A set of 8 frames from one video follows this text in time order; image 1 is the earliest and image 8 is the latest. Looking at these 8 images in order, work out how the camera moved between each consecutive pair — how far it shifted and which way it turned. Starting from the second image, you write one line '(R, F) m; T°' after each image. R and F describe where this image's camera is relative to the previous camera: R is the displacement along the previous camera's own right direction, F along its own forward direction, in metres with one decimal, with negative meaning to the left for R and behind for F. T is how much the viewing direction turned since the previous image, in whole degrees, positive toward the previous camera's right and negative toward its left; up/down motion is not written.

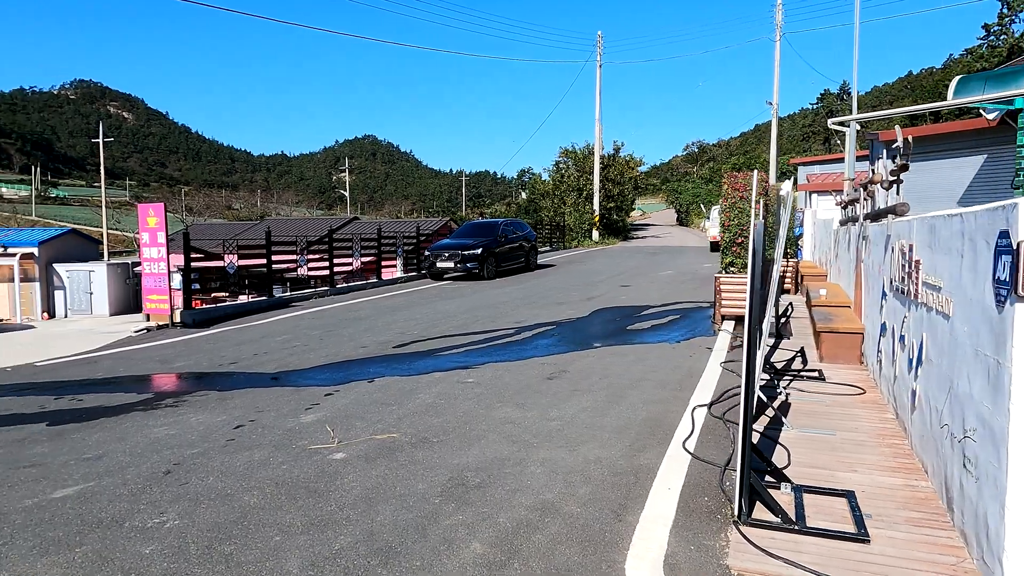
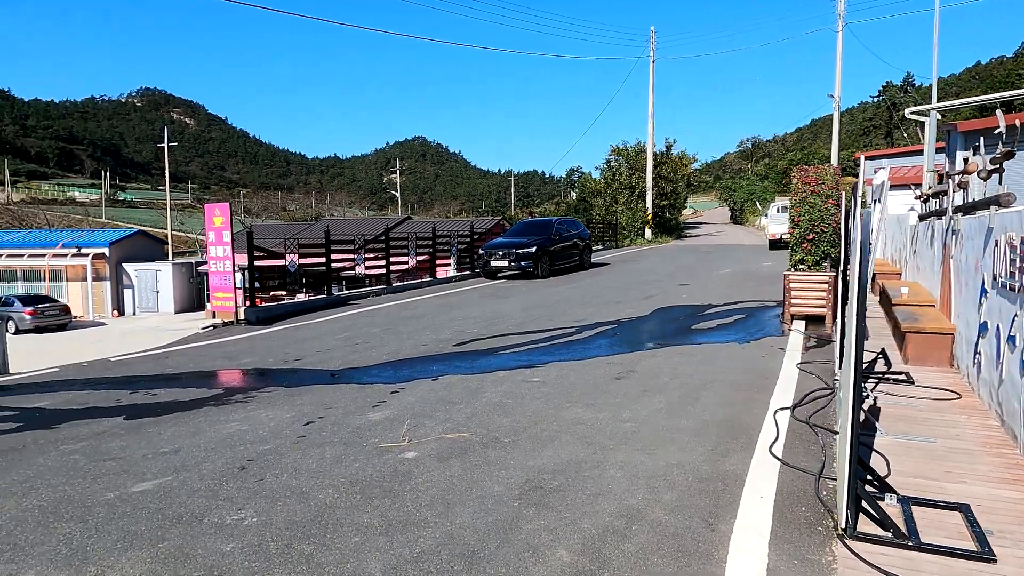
(-0.2, +0.2) m; -4°
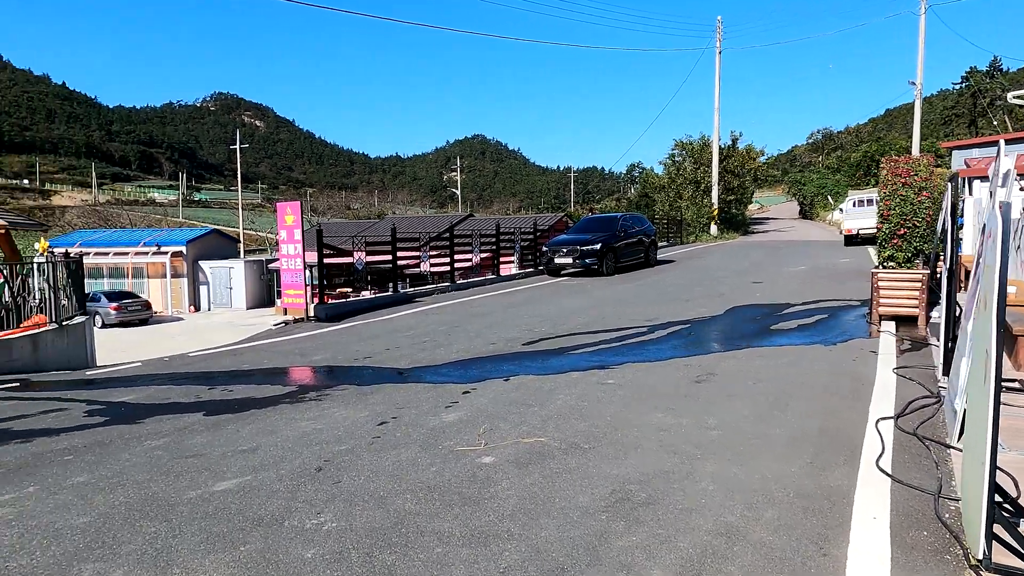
(-0.2, +0.2) m; -5°
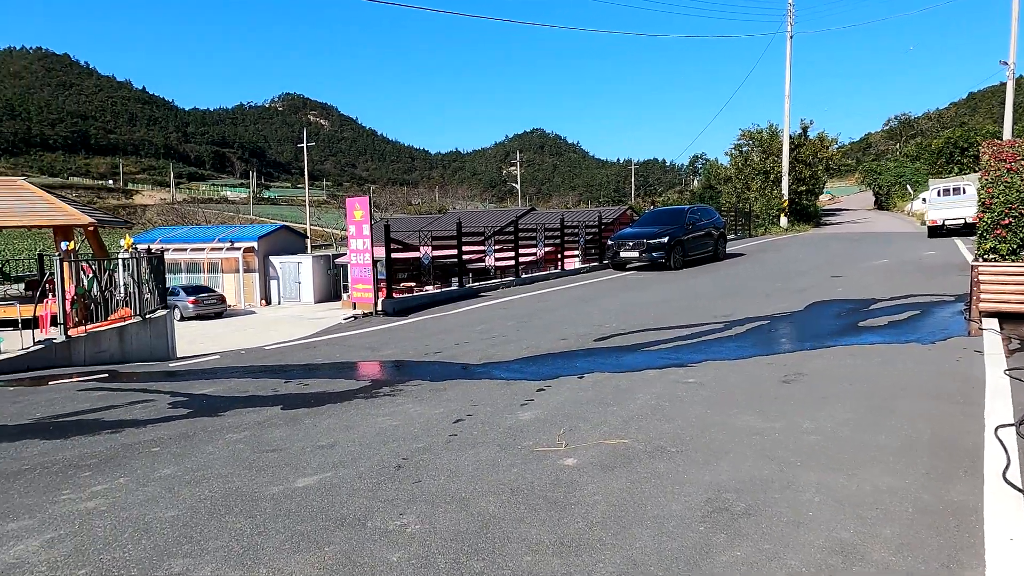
(-0.2, +0.2) m; -5°
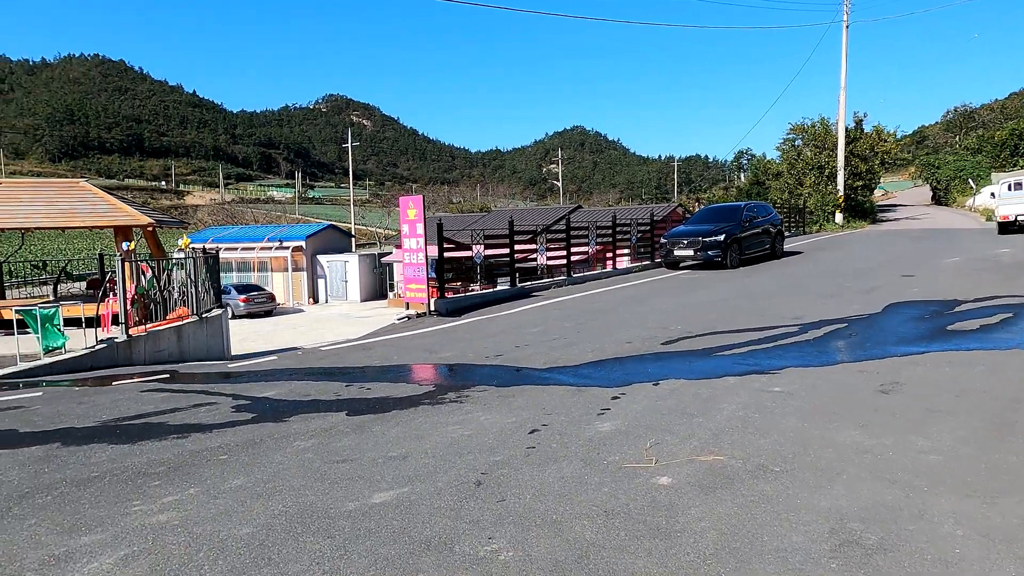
(-0.3, +0.3) m; -3°
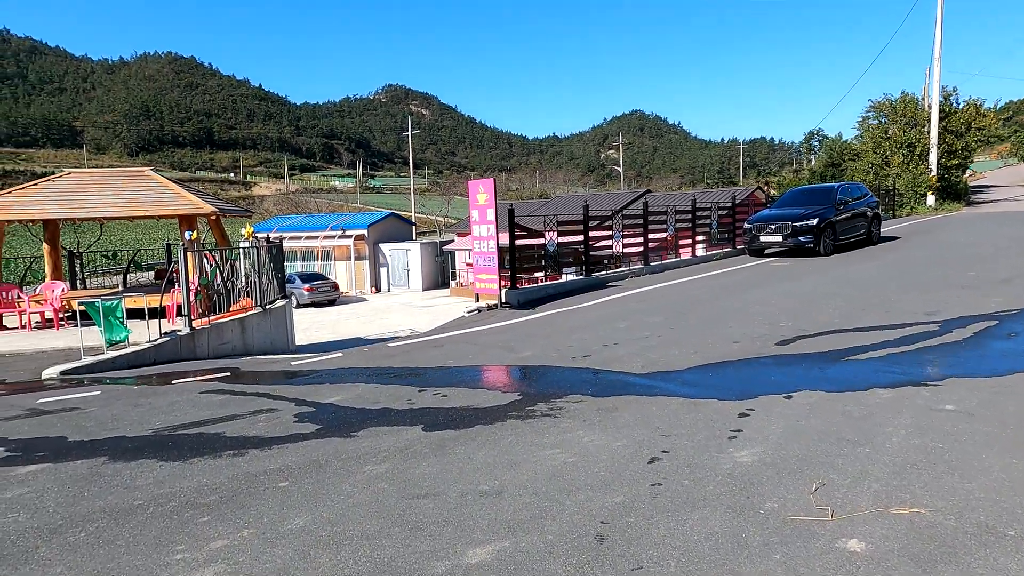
(-0.4, +0.9) m; -5°
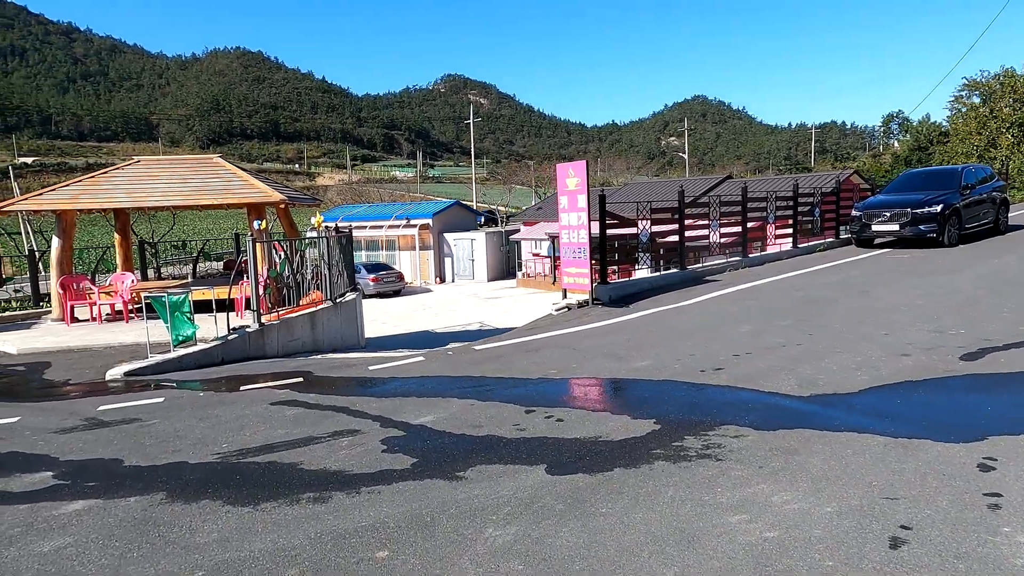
(-0.6, +1.1) m; -5°
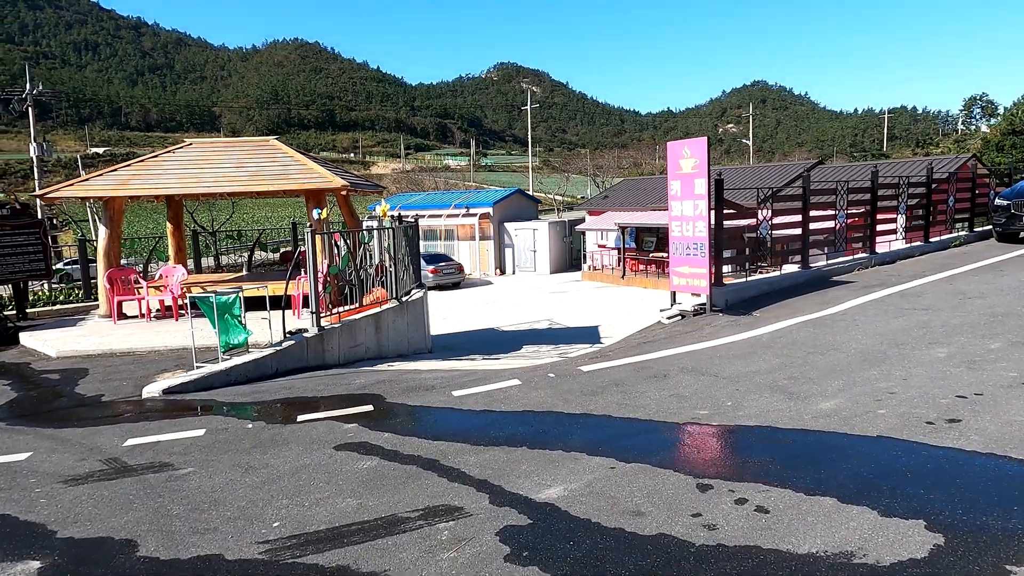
(-0.7, +1.6) m; -4°
